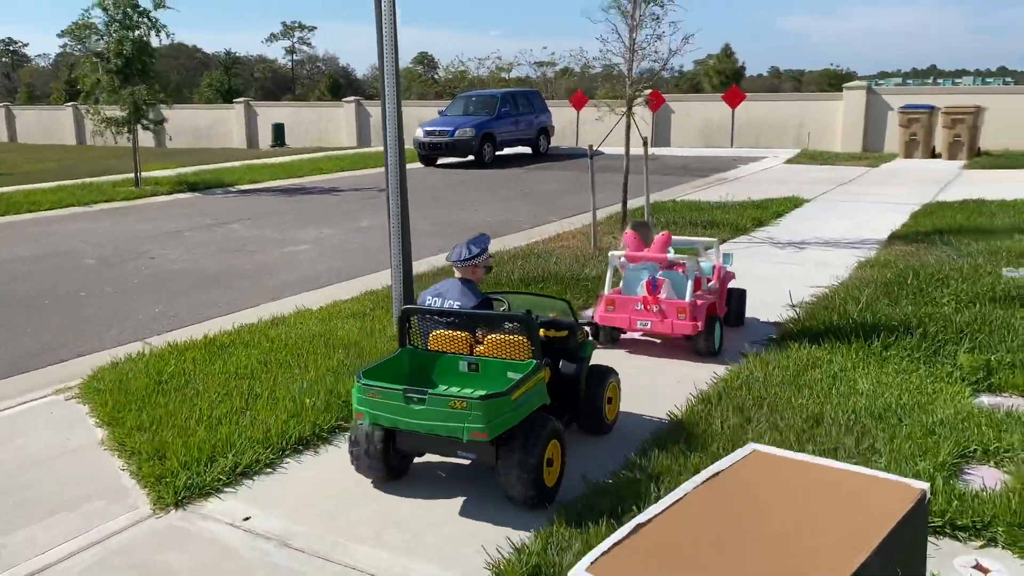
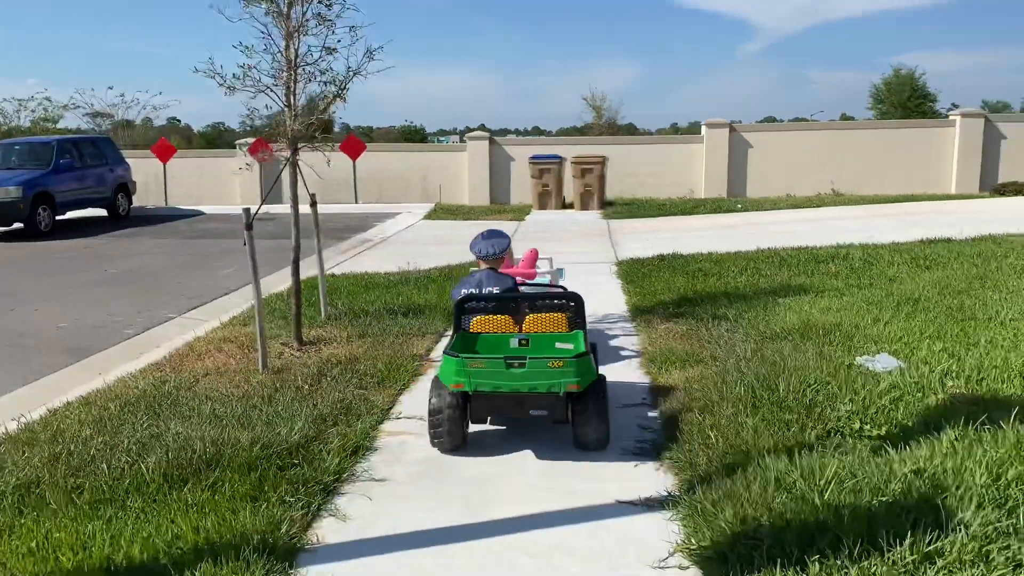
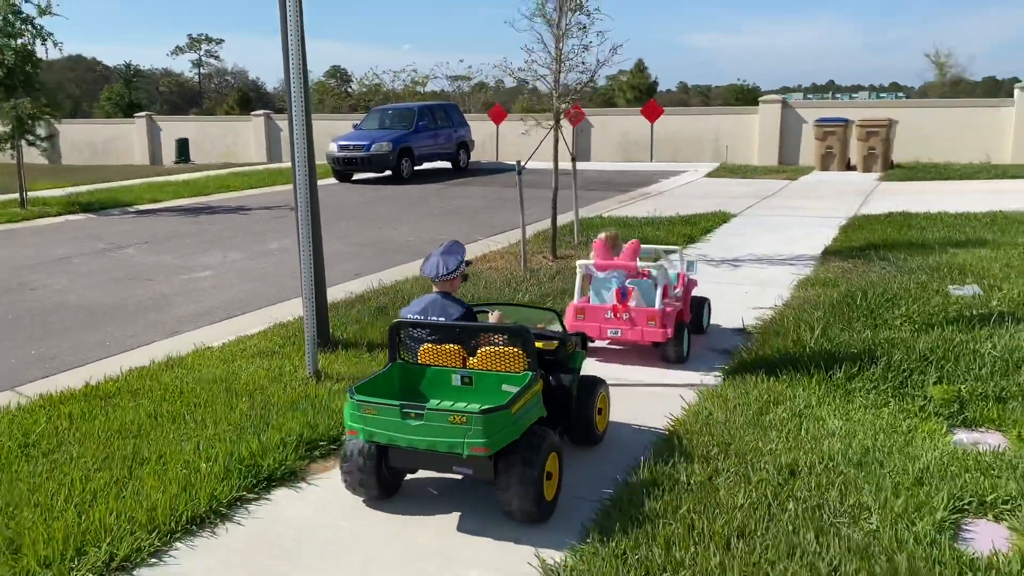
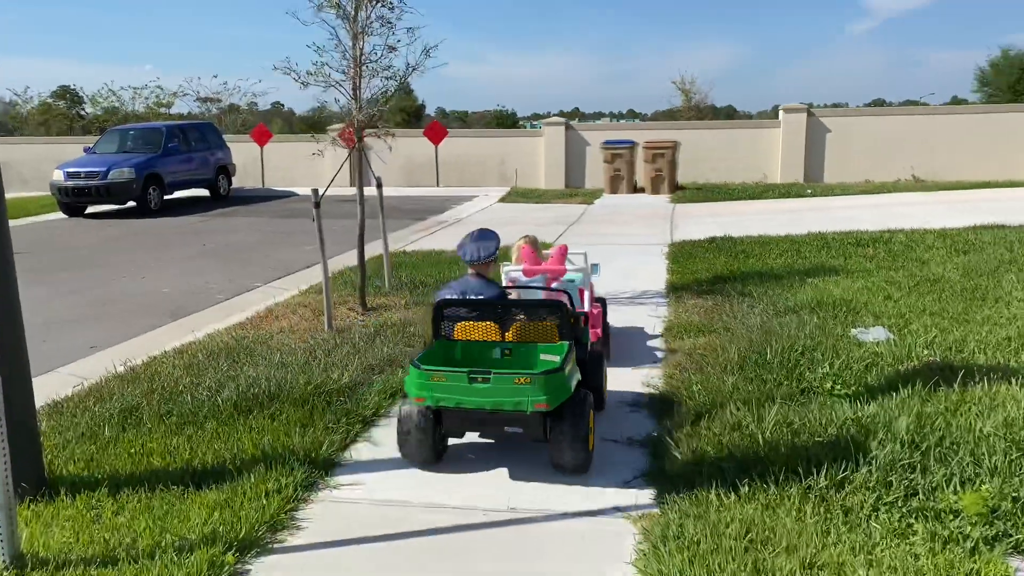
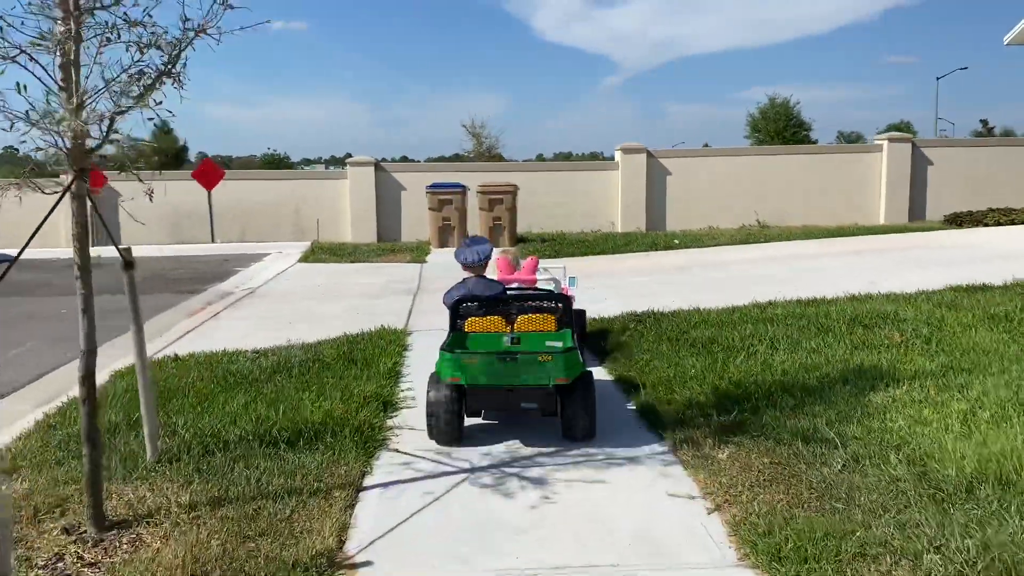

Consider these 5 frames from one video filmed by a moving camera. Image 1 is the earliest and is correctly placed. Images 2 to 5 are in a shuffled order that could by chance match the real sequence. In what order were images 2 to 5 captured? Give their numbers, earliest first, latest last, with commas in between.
3, 4, 2, 5
